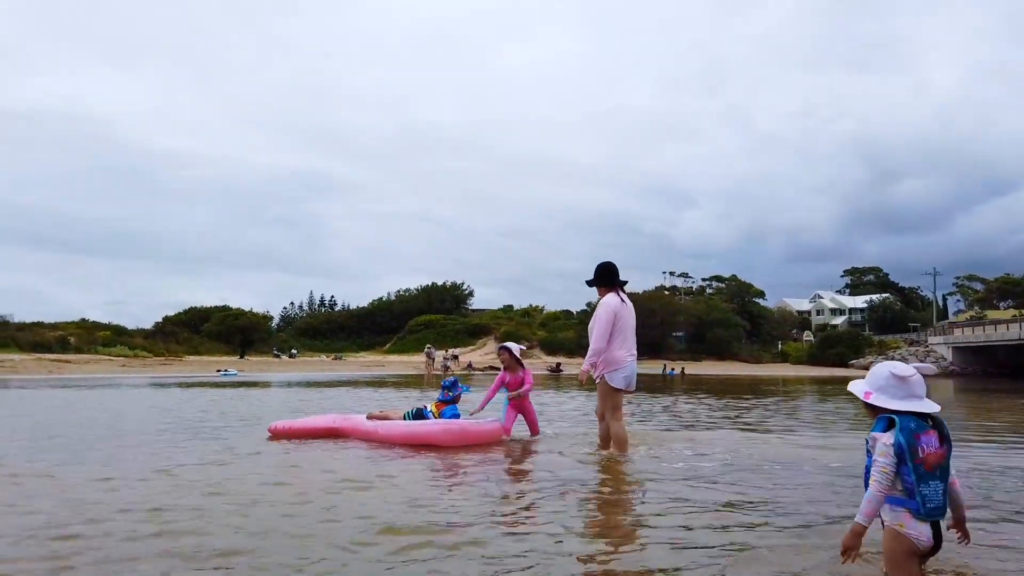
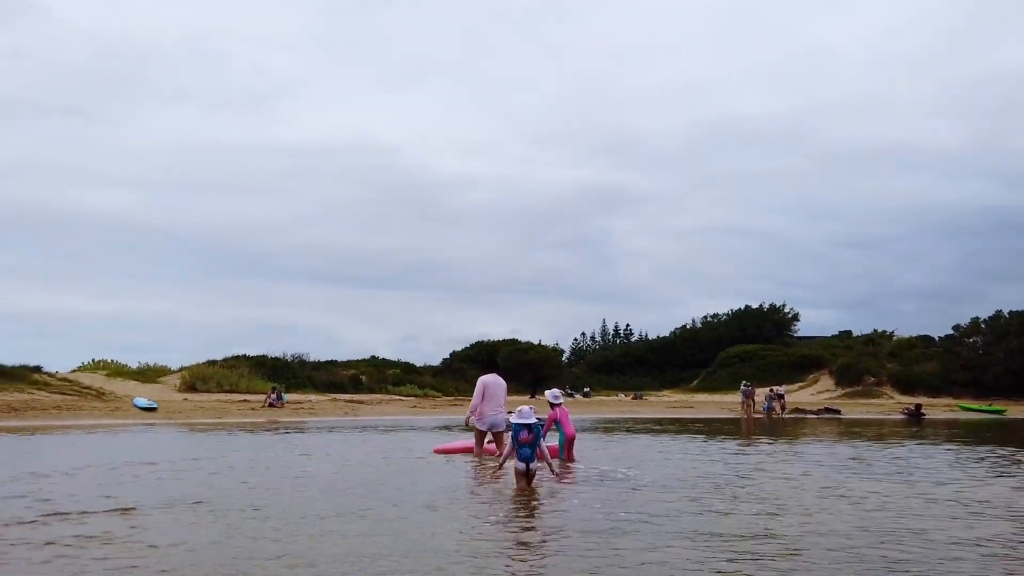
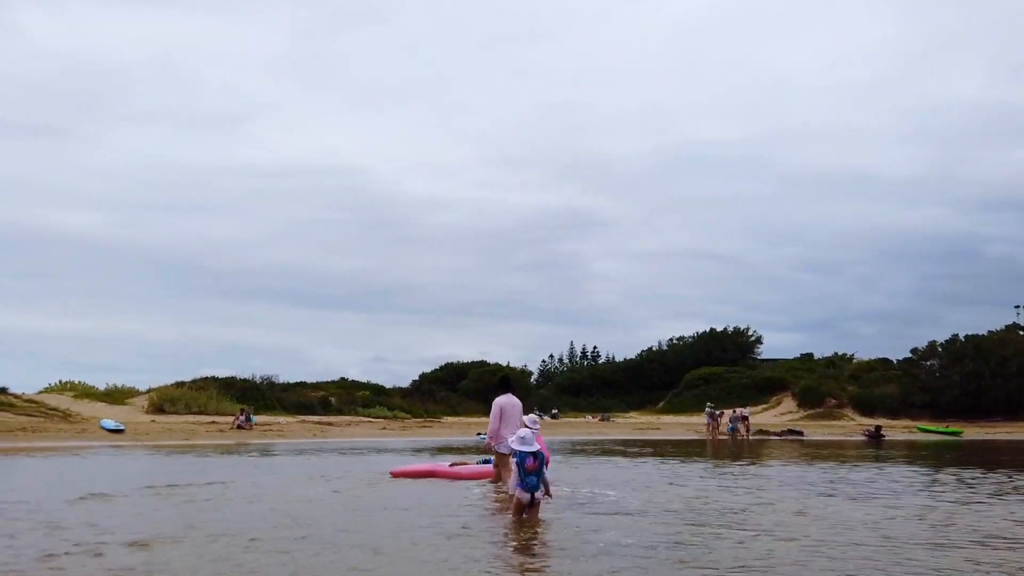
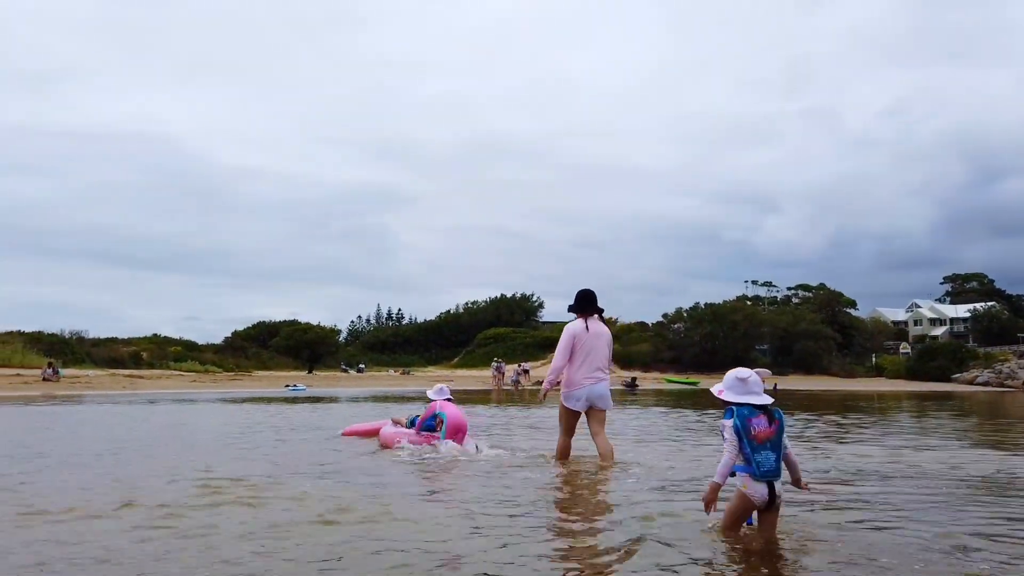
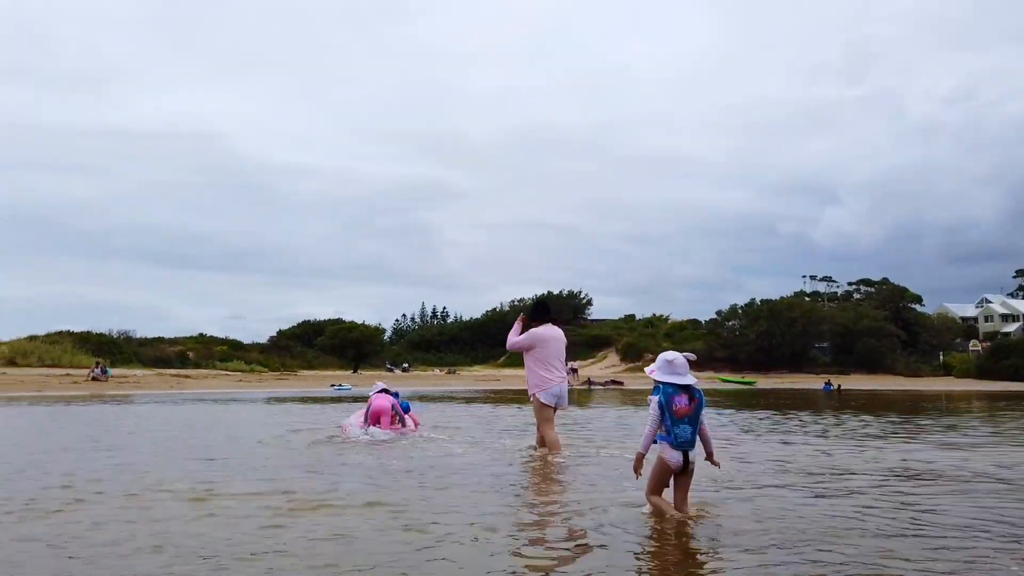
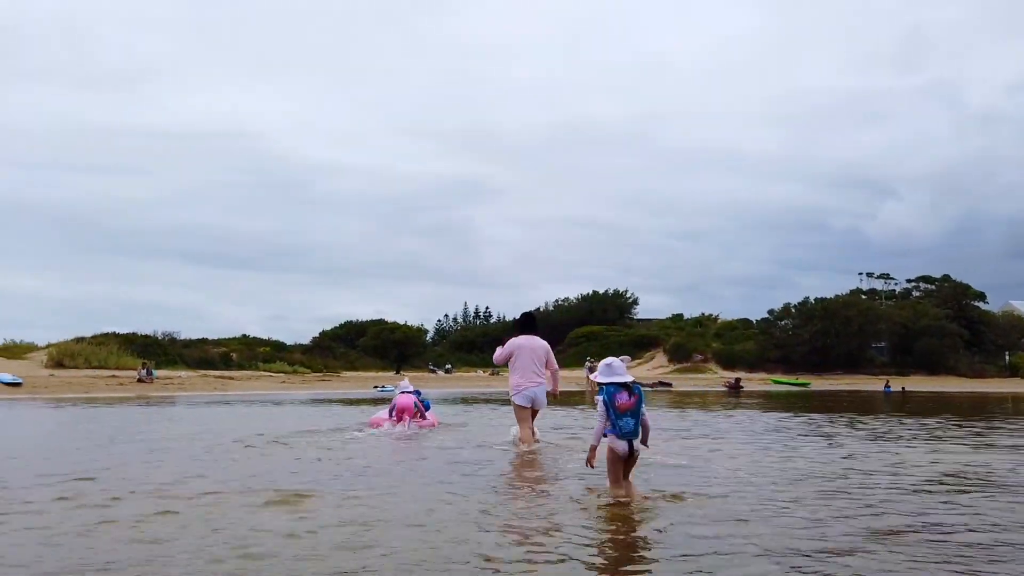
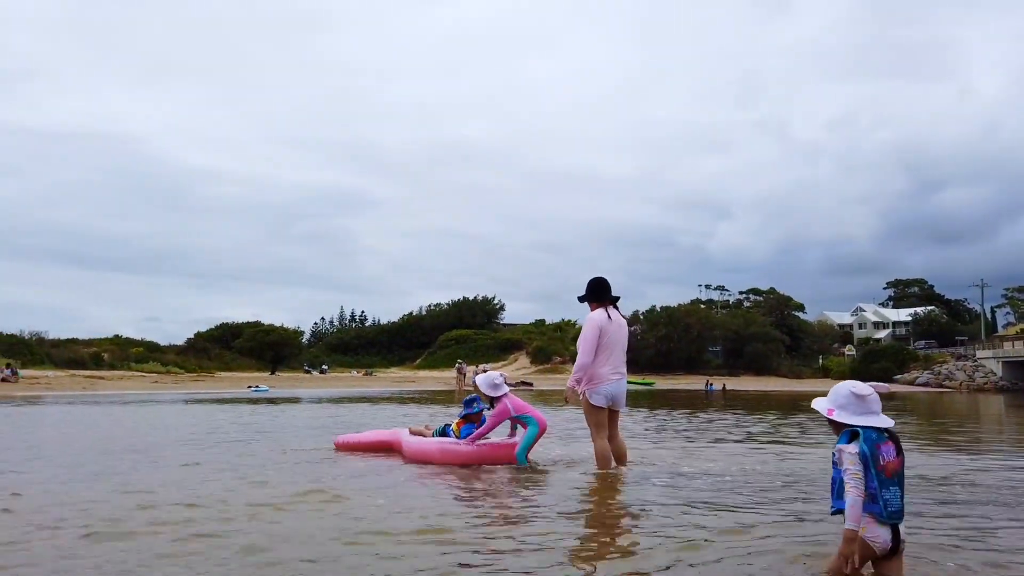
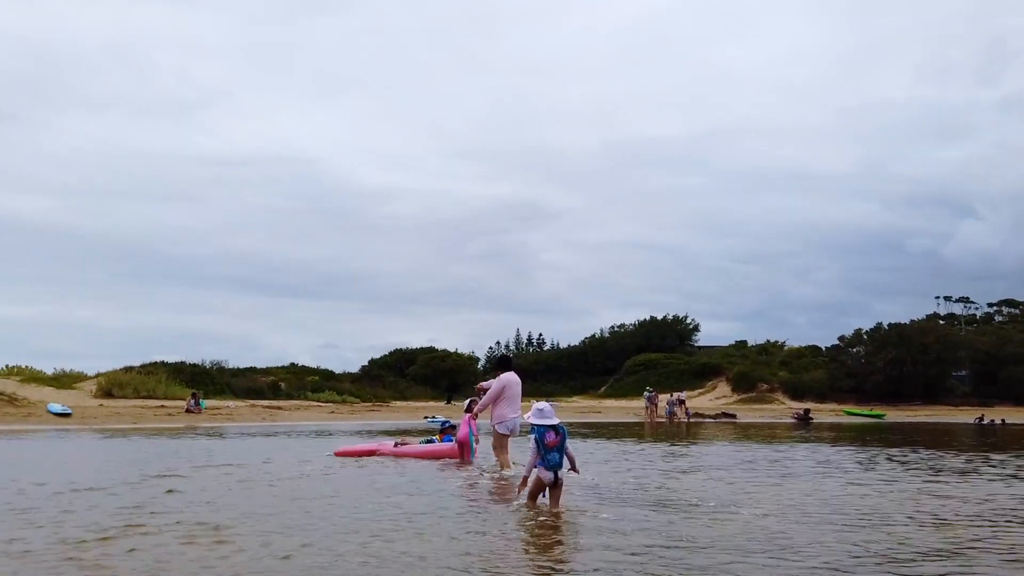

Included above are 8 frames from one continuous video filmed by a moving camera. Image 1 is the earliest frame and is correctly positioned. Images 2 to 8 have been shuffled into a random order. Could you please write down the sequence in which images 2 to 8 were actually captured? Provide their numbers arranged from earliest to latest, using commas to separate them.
7, 4, 5, 6, 8, 3, 2
